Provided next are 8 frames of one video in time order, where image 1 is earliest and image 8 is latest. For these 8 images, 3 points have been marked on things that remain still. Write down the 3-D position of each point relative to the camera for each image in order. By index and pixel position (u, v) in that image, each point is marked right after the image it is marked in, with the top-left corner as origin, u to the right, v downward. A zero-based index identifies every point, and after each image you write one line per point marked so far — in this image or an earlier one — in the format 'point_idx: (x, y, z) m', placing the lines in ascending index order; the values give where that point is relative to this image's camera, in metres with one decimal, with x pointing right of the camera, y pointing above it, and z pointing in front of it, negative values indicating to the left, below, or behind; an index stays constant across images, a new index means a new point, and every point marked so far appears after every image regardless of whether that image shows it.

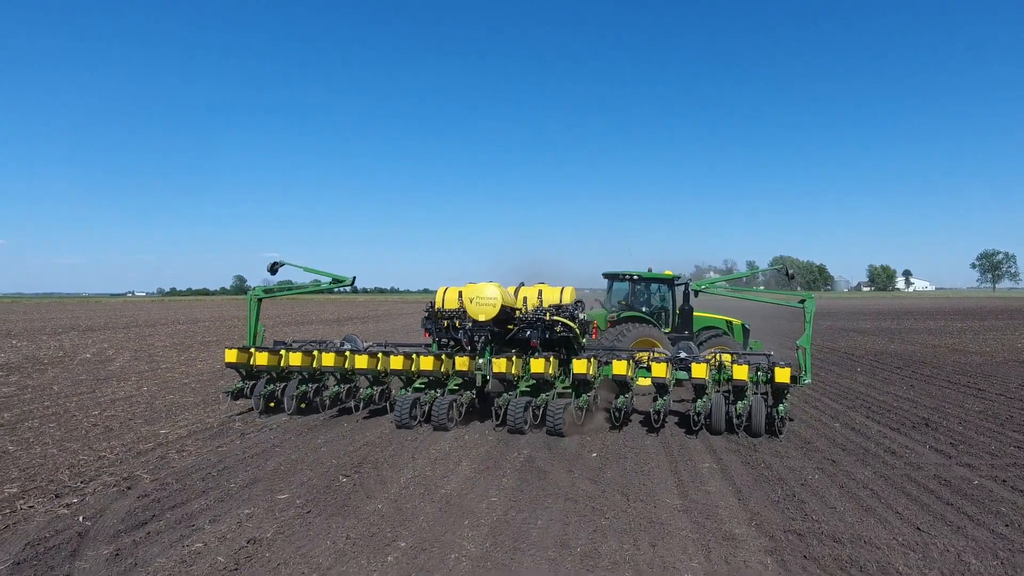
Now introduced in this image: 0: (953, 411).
0: (+6.8, -1.9, +9.5) m
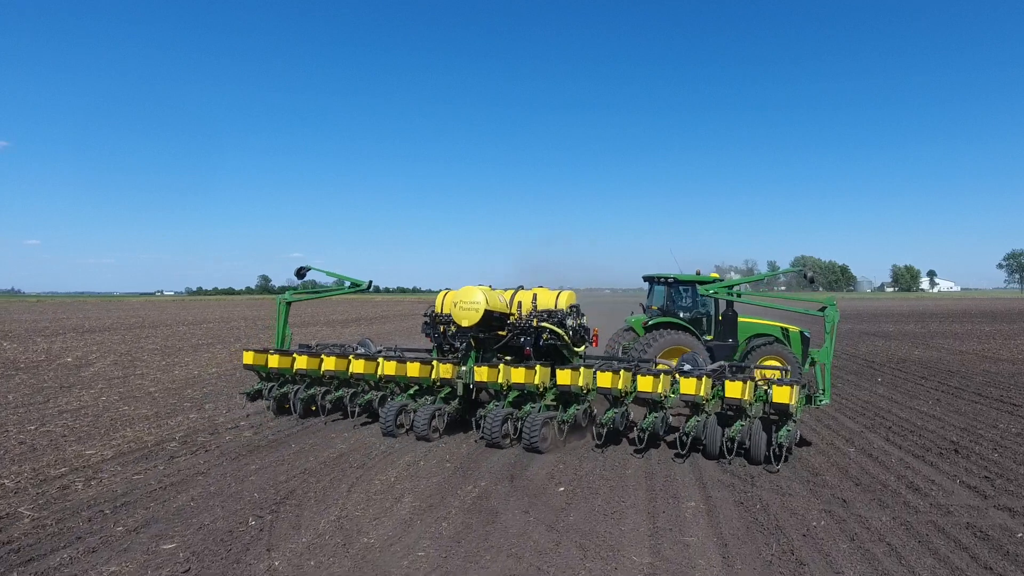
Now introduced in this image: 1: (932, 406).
0: (+6.4, -2.0, +8.3) m
1: (+7.2, -2.0, +10.6) m
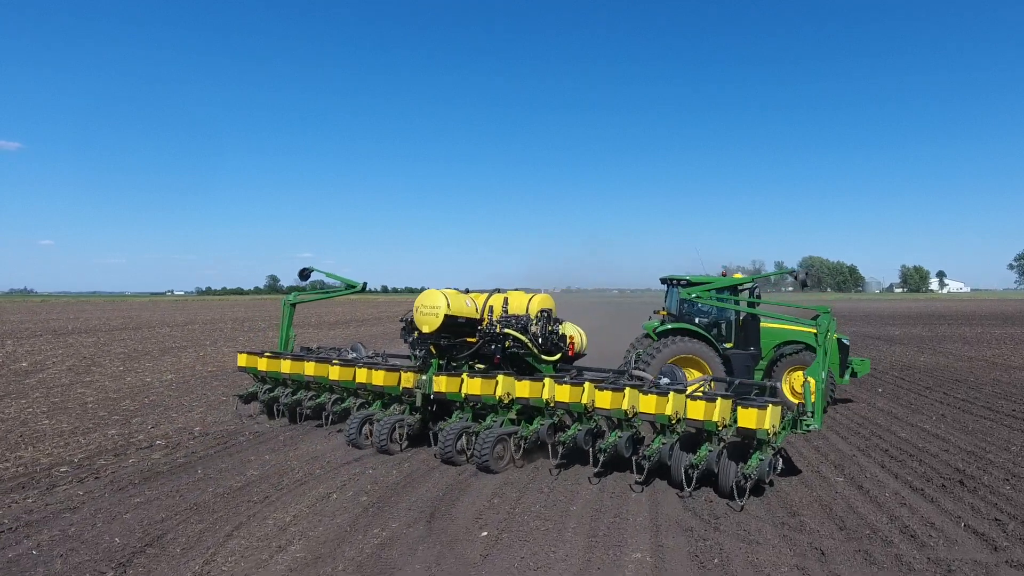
0: (+5.7, -2.0, +7.3) m
1: (+6.6, -2.1, +9.6) m
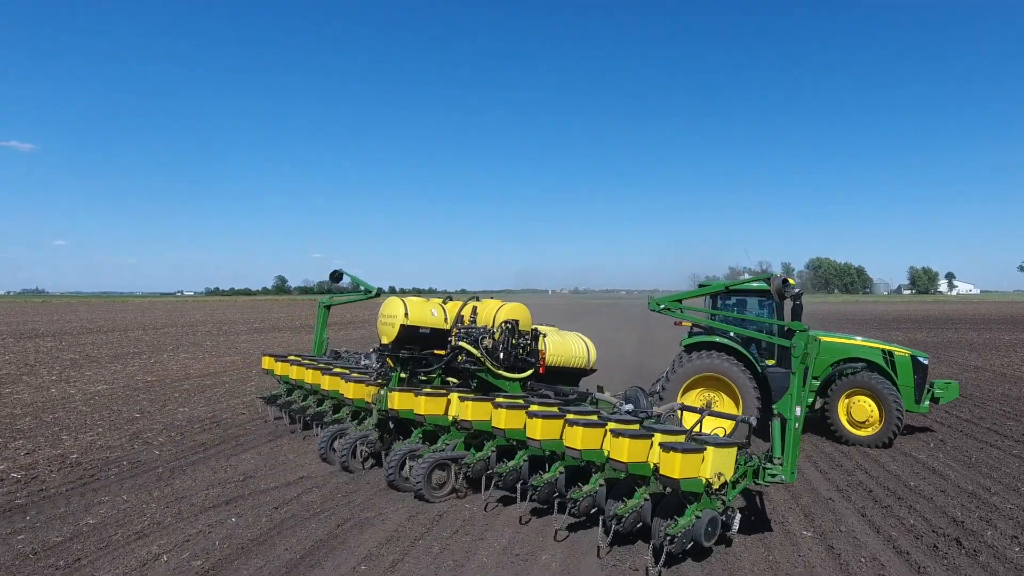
0: (+4.8, -2.1, +6.0) m
1: (+5.6, -2.2, +8.3) m
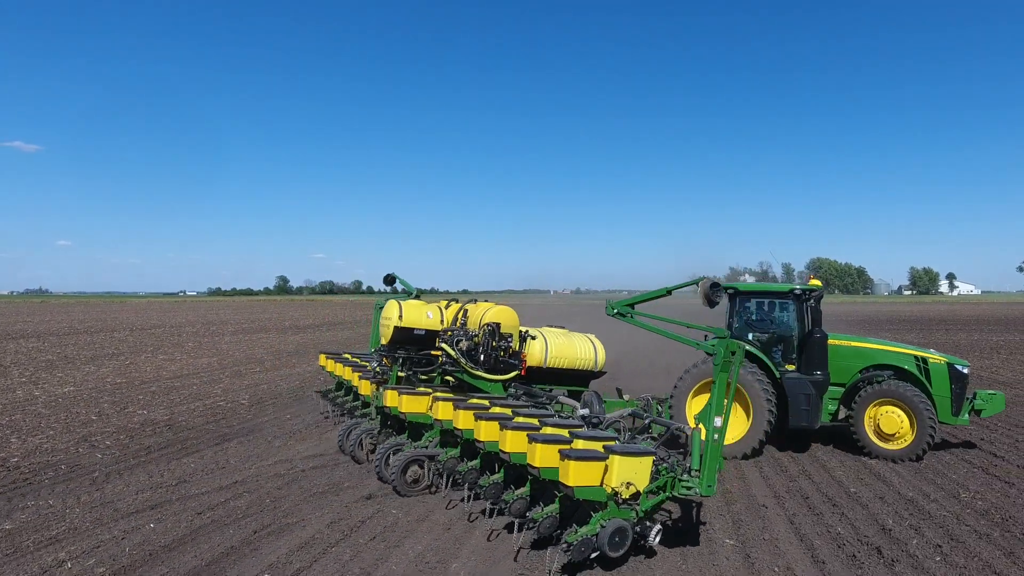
0: (+4.1, -2.1, +6.0) m
1: (+5.0, -2.2, +8.2) m
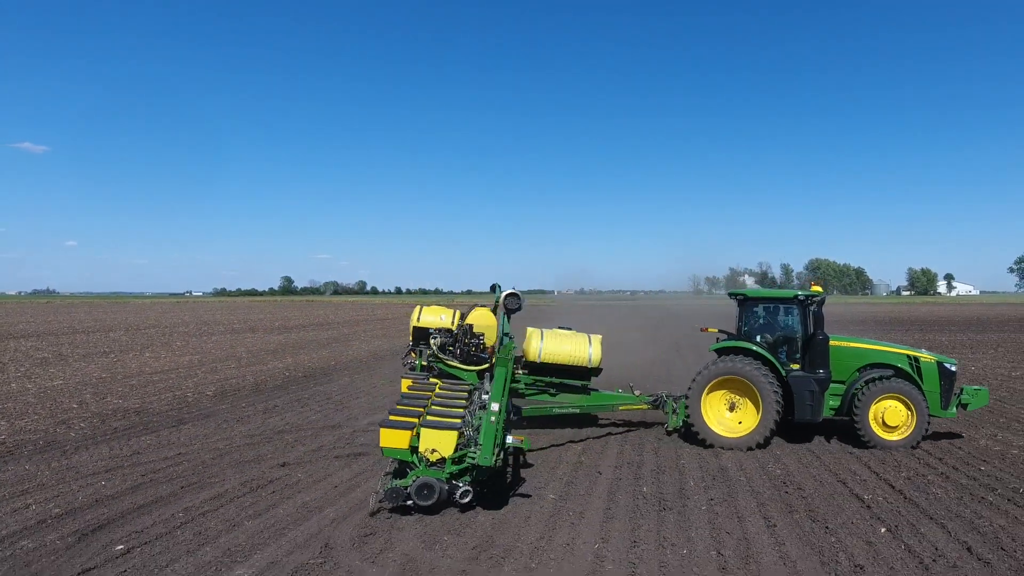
0: (+2.7, -2.2, +7.4) m
1: (+3.6, -2.3, +9.6) m
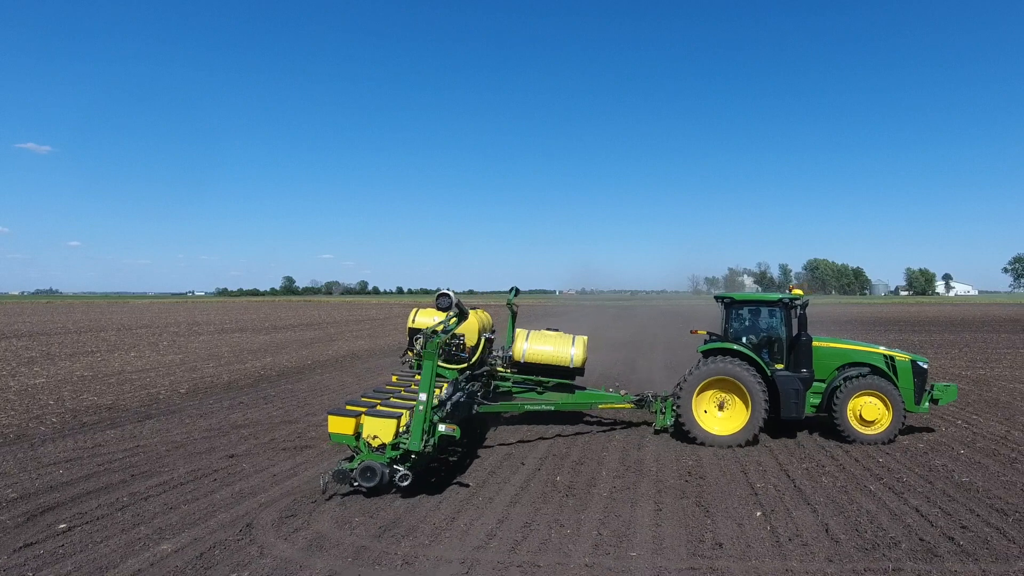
0: (+1.8, -2.3, +8.0) m
1: (+2.7, -2.4, +10.2) m
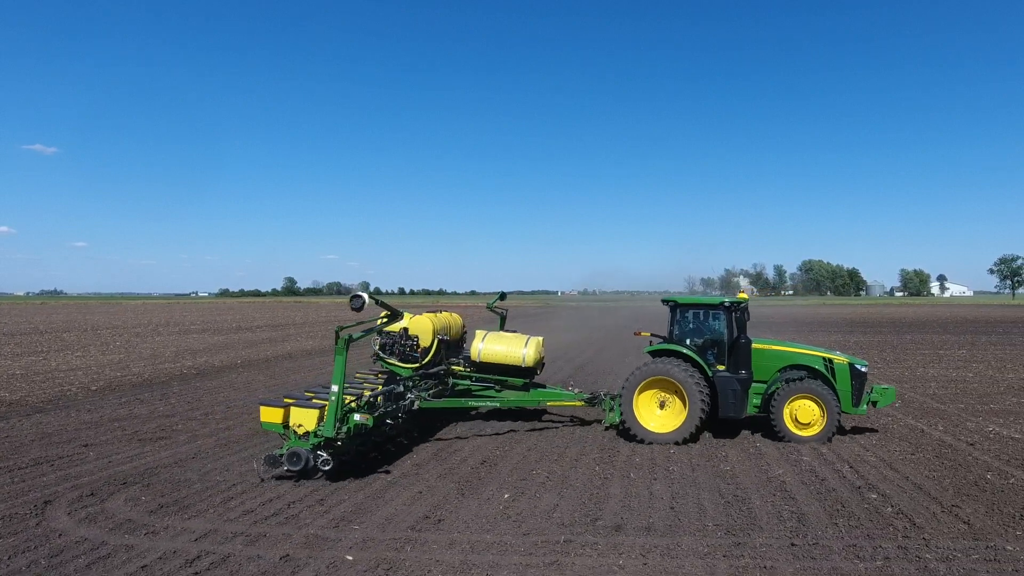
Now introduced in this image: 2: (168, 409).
0: (-0.7, -2.4, +8.8) m
1: (+0.2, -2.5, +11.0) m
2: (-6.7, -2.3, +11.9) m
